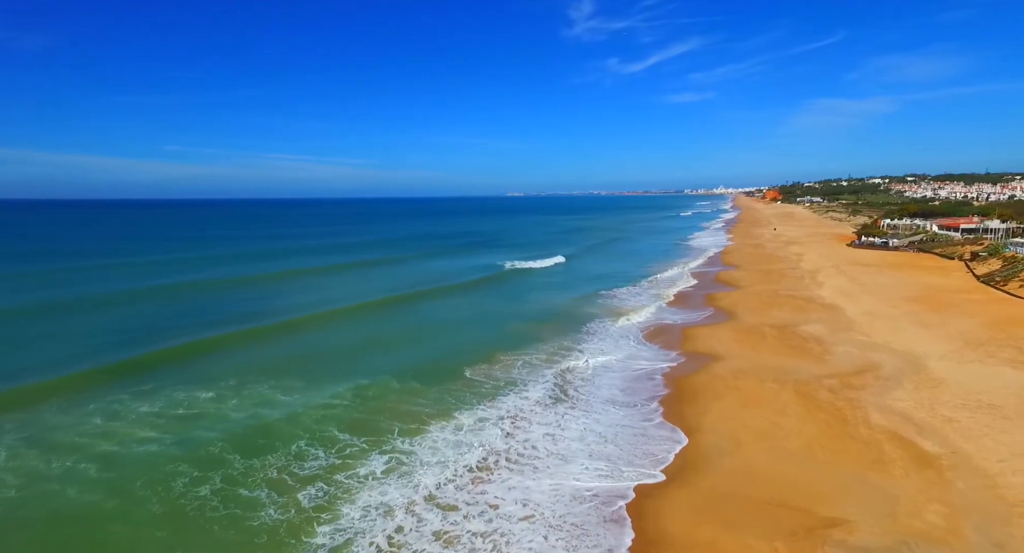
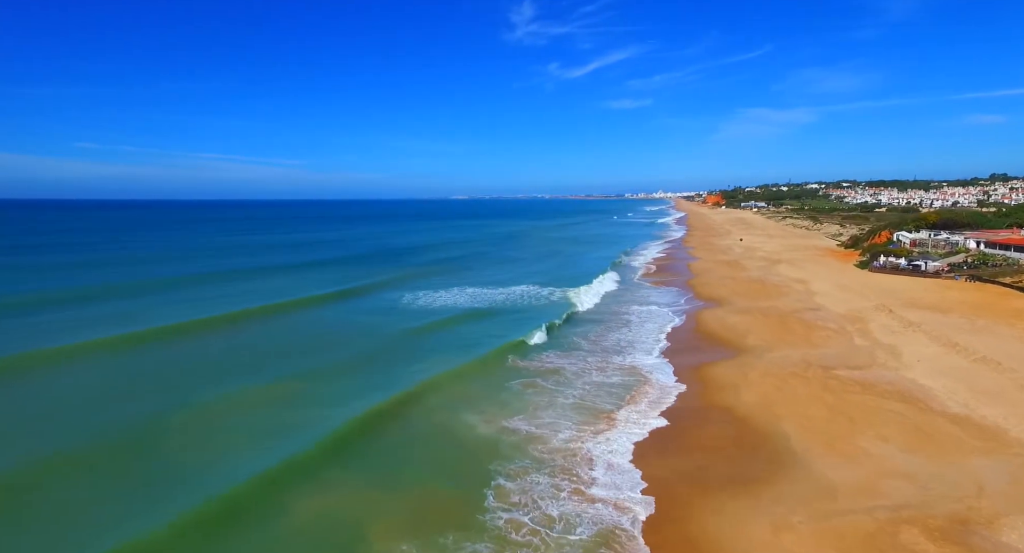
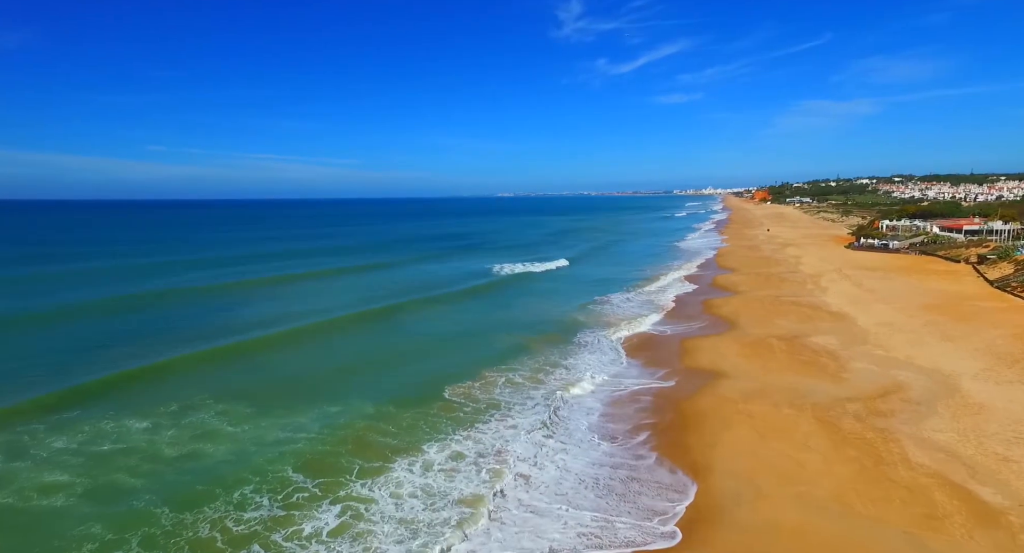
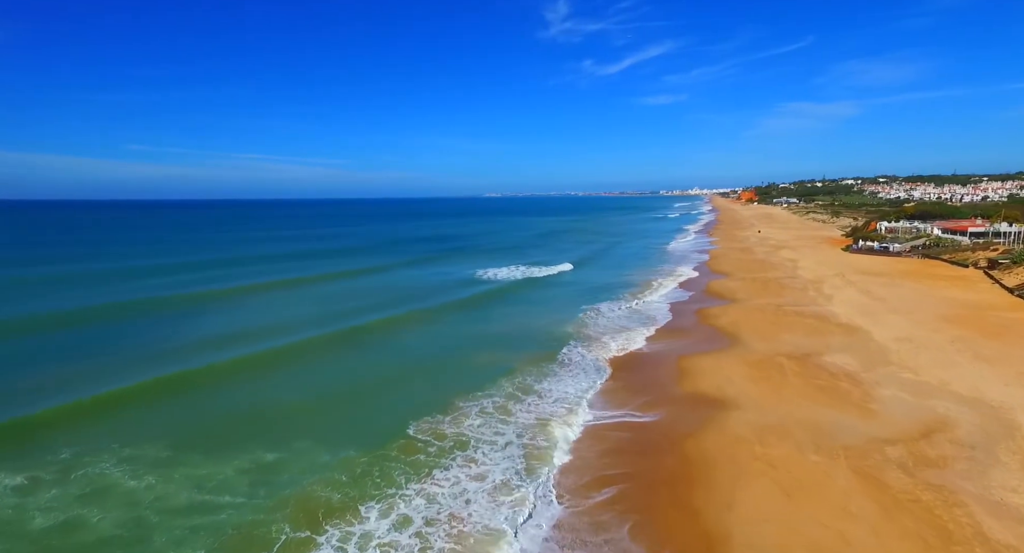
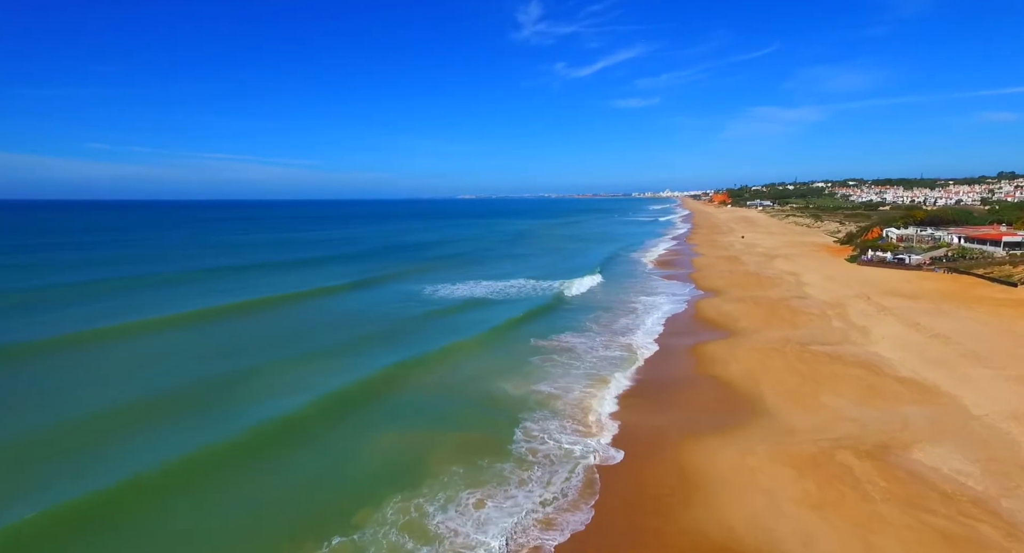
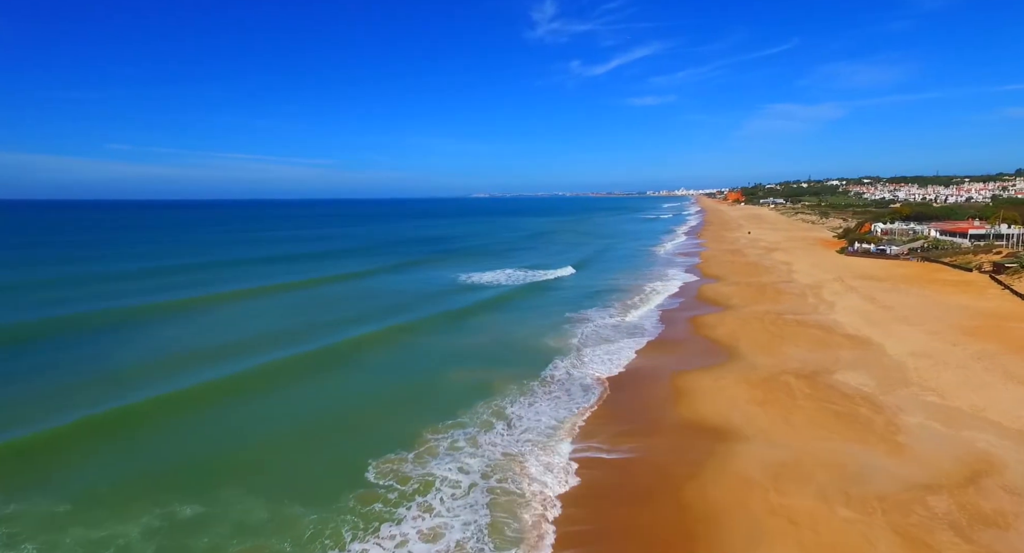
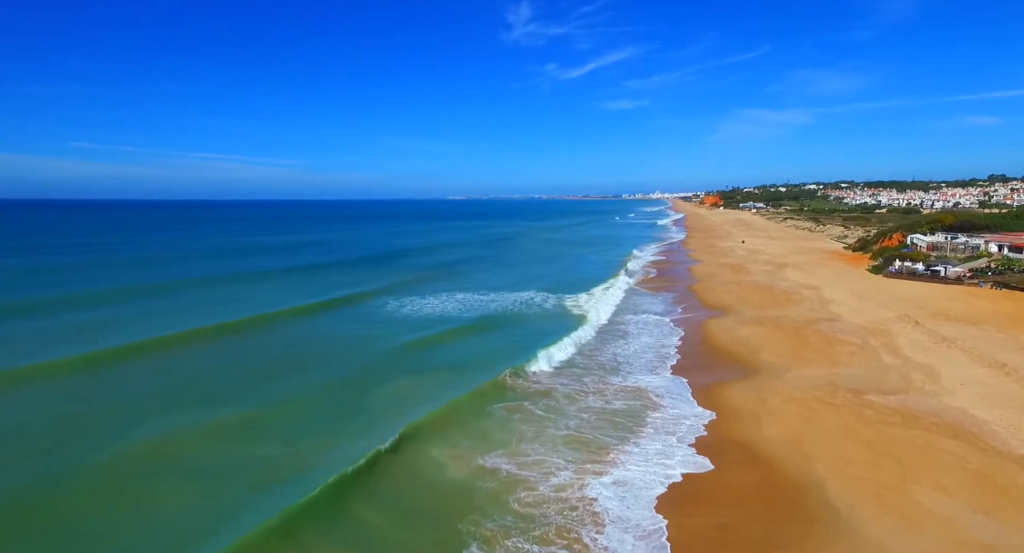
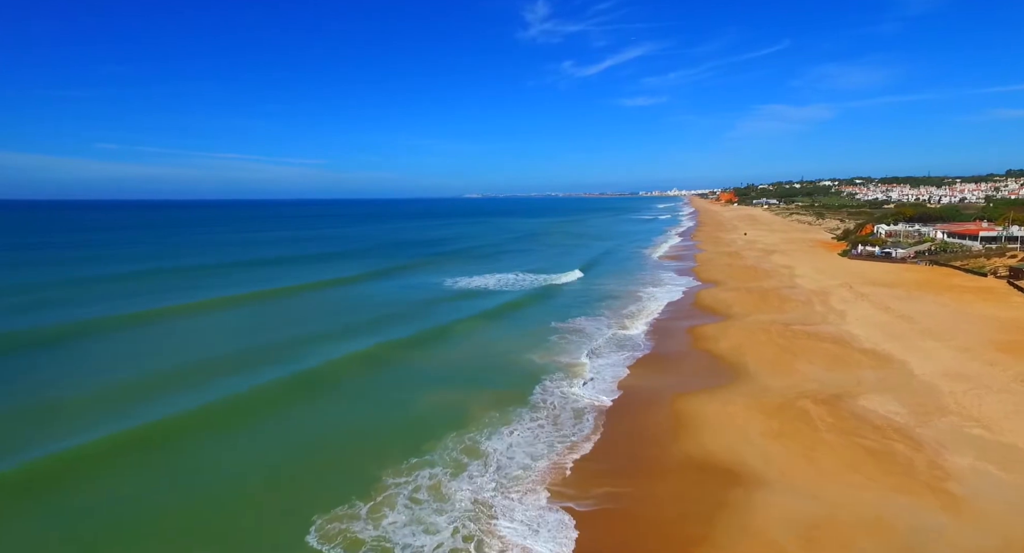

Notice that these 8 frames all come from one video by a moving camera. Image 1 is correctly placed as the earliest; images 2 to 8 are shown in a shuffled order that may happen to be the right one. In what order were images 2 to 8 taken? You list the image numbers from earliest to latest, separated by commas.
3, 4, 6, 8, 5, 2, 7
